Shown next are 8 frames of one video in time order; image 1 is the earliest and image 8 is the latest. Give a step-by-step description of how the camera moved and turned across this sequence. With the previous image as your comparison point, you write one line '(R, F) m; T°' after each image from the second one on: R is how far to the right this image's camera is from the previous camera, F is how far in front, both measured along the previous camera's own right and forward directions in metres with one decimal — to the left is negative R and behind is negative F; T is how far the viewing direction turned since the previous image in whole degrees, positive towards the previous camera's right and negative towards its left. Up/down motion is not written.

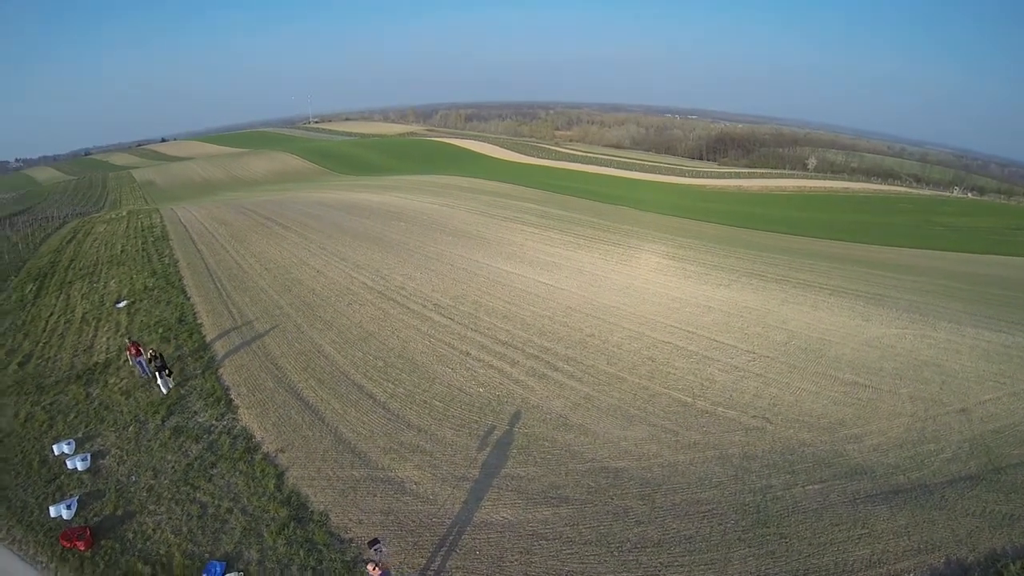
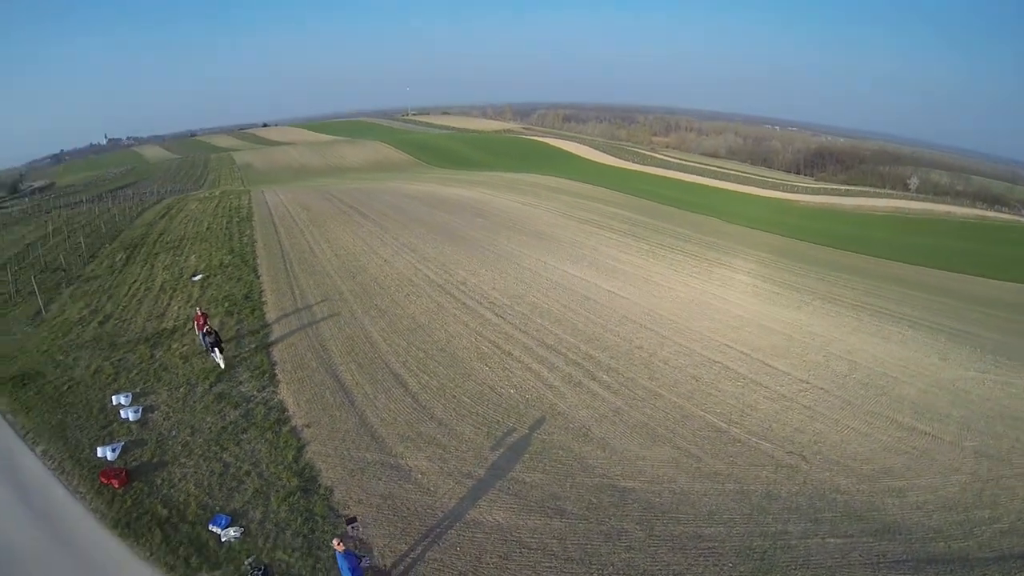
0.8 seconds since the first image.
(+1.3, 0.0) m; -9°
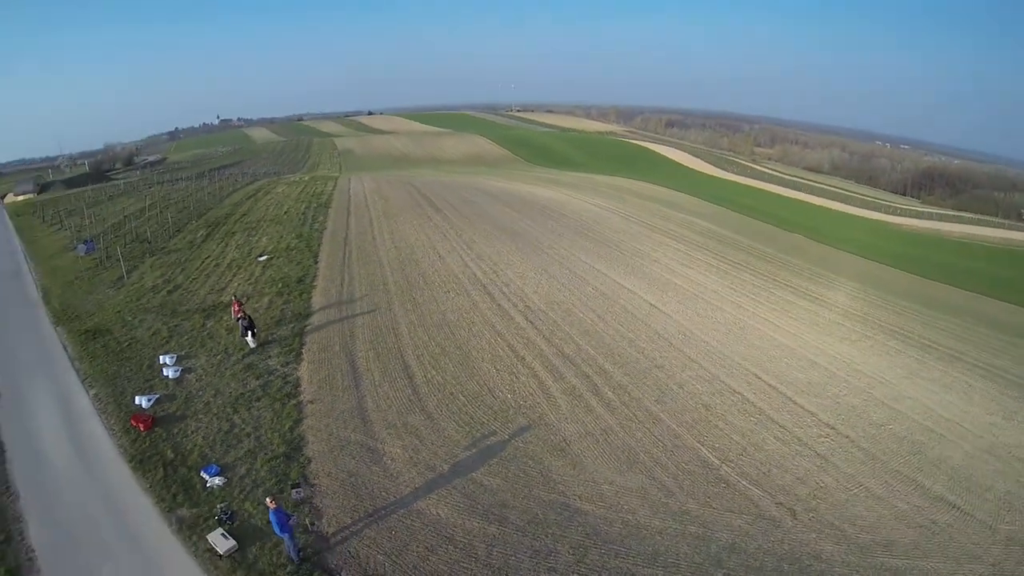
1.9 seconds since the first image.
(+2.4, -0.4) m; -11°
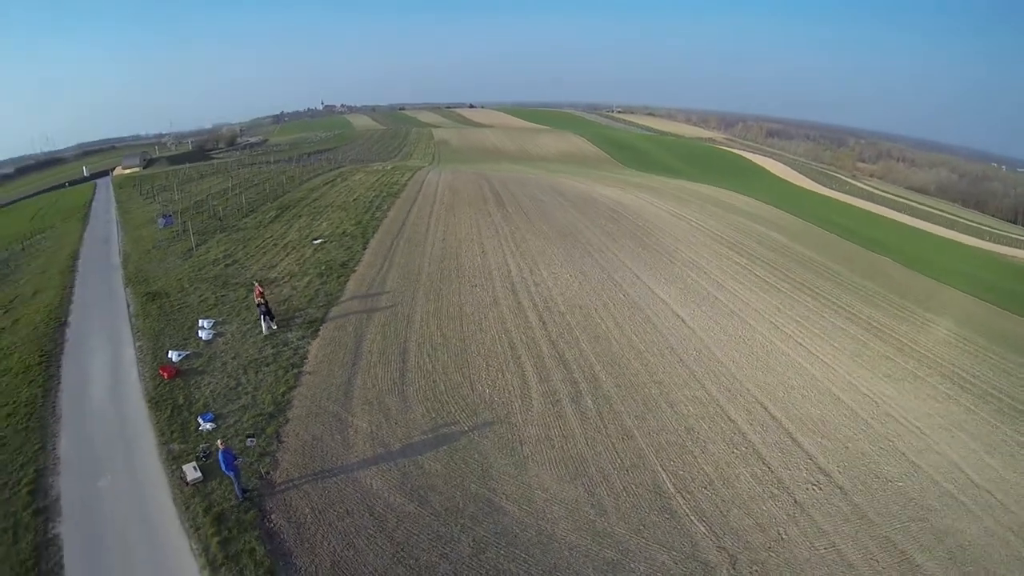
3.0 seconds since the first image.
(+3.3, -0.4) m; -13°
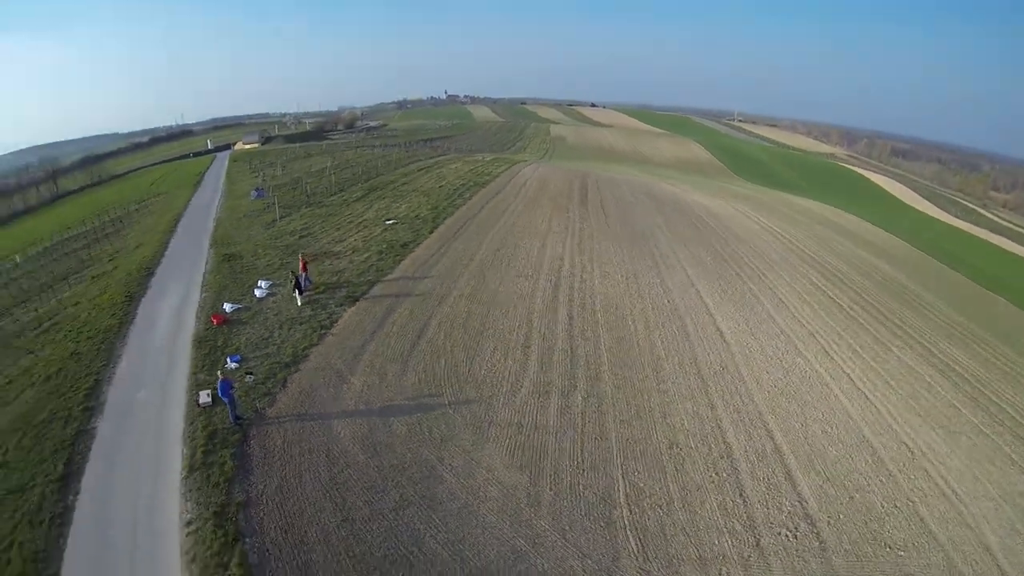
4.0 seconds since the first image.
(+3.7, -0.3) m; -15°
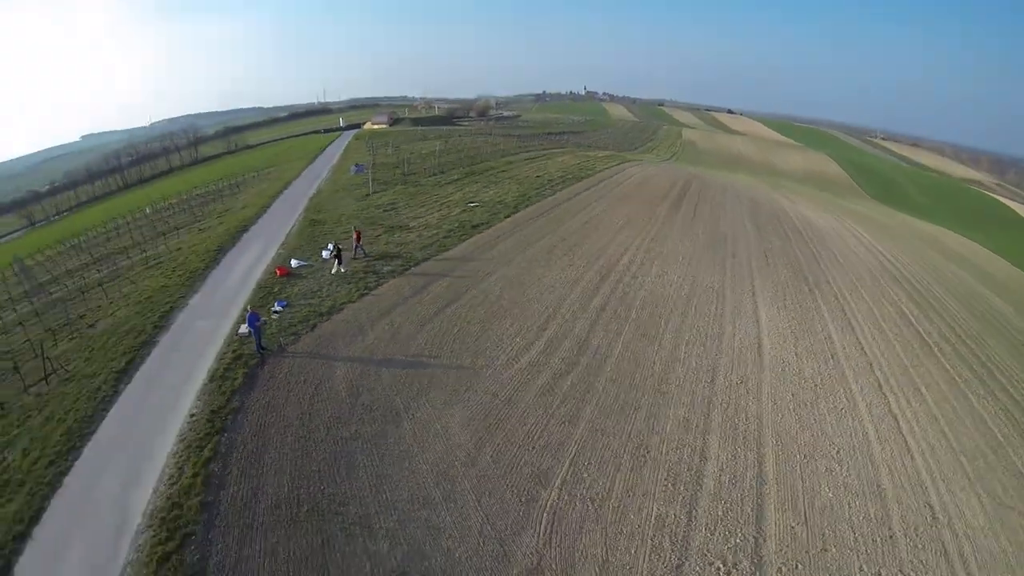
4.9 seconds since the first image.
(+4.6, -0.2) m; -18°
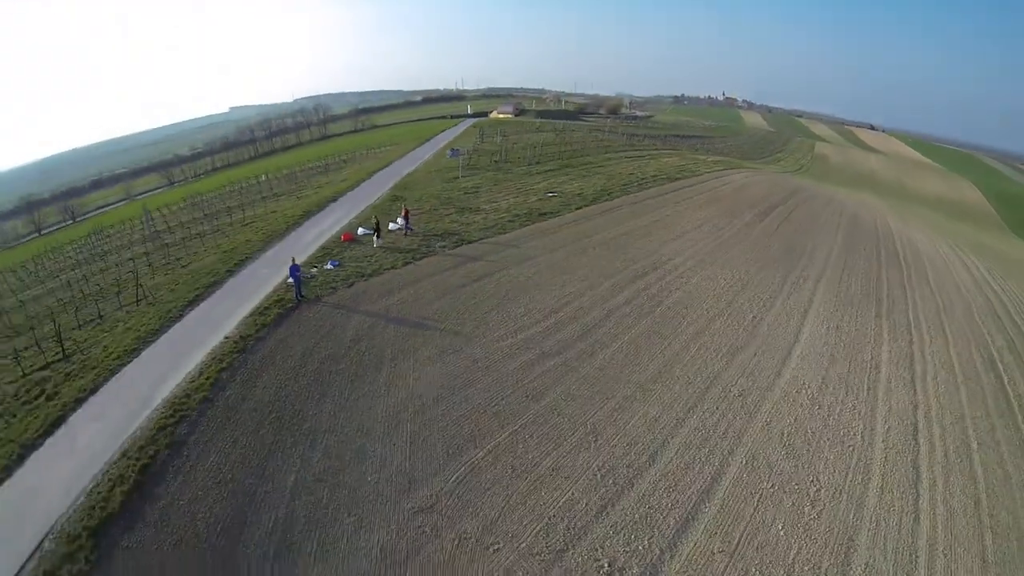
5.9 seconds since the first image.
(+5.1, 0.0) m; -19°
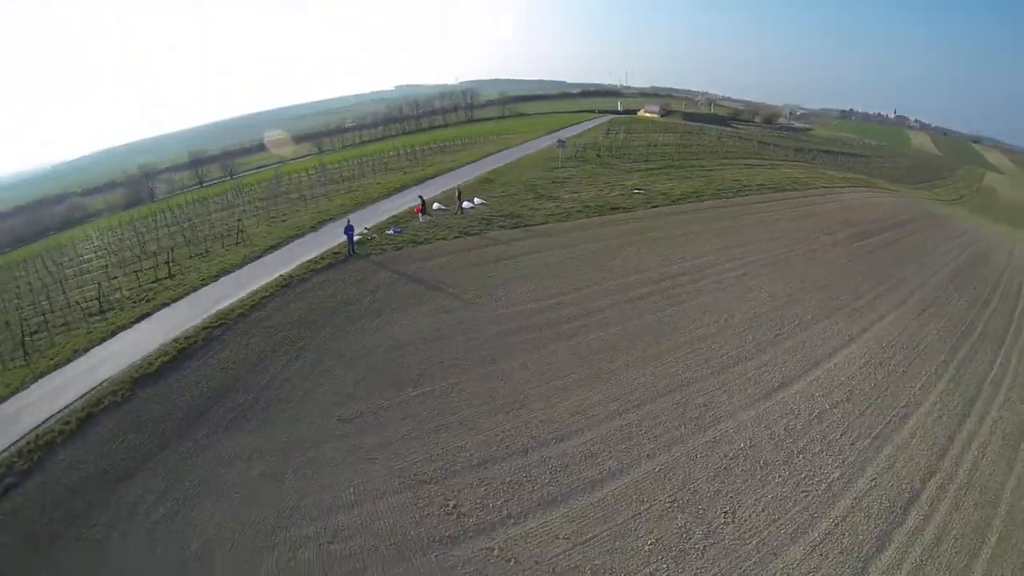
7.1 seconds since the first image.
(+6.3, +0.4) m; -22°
